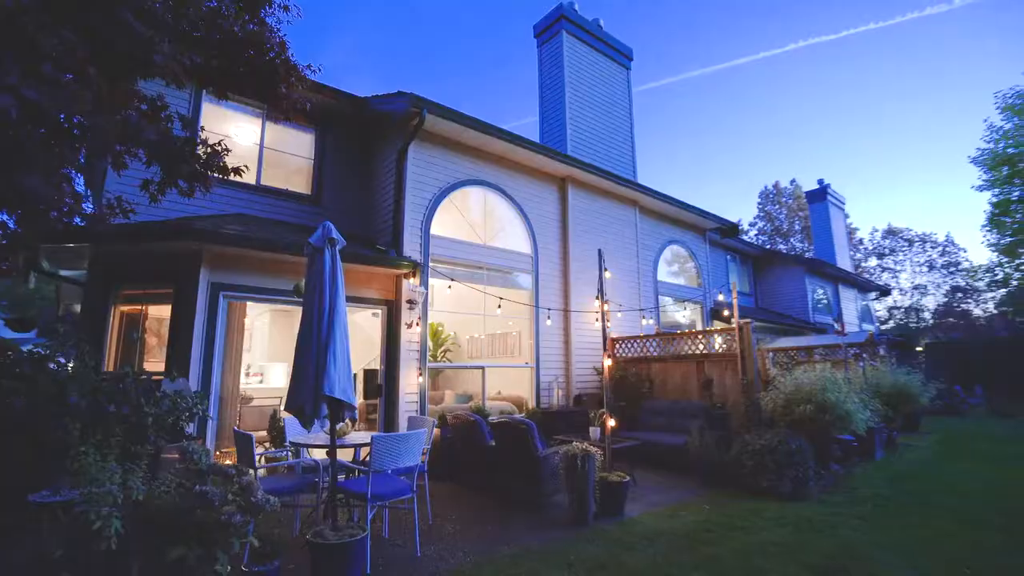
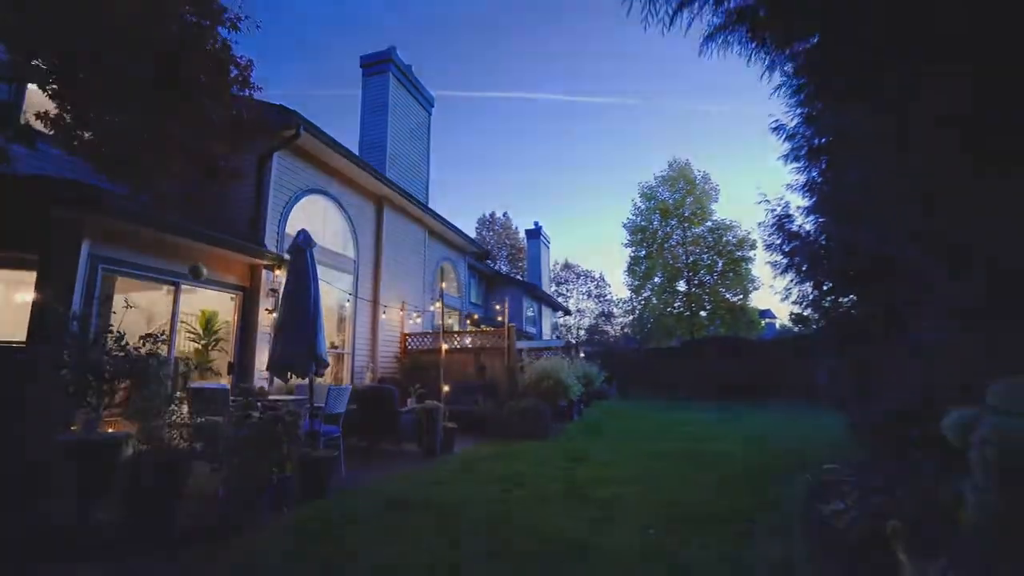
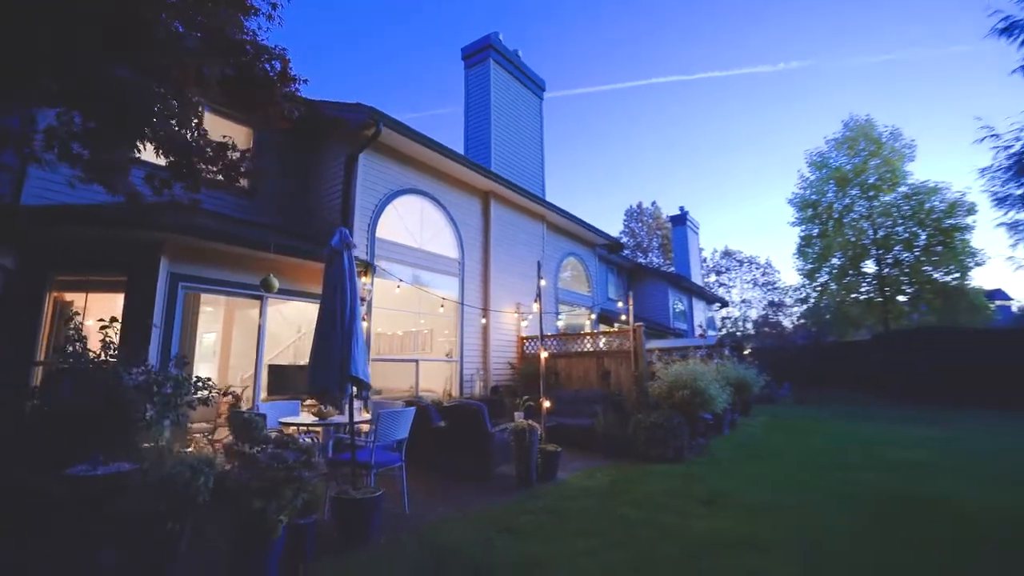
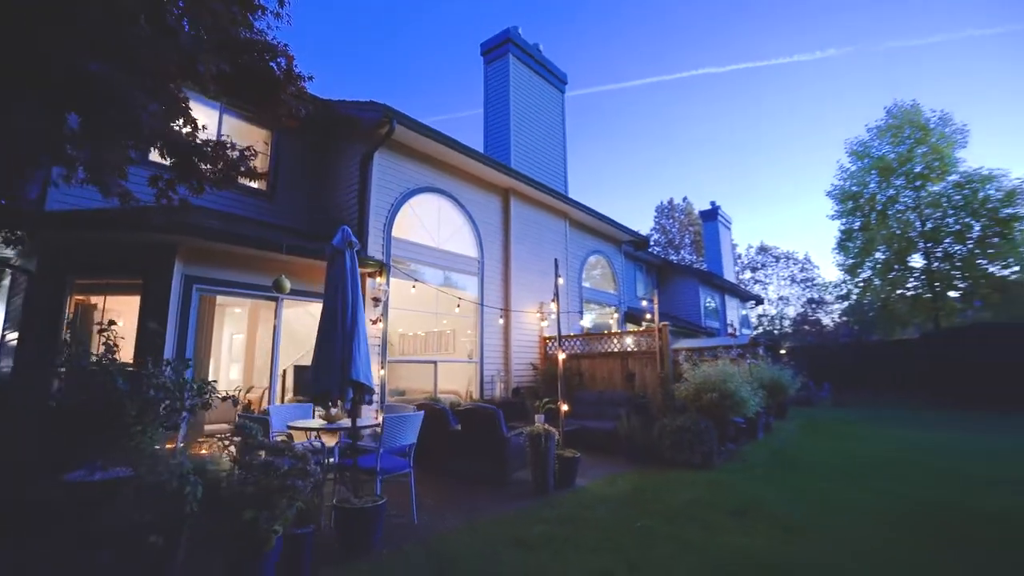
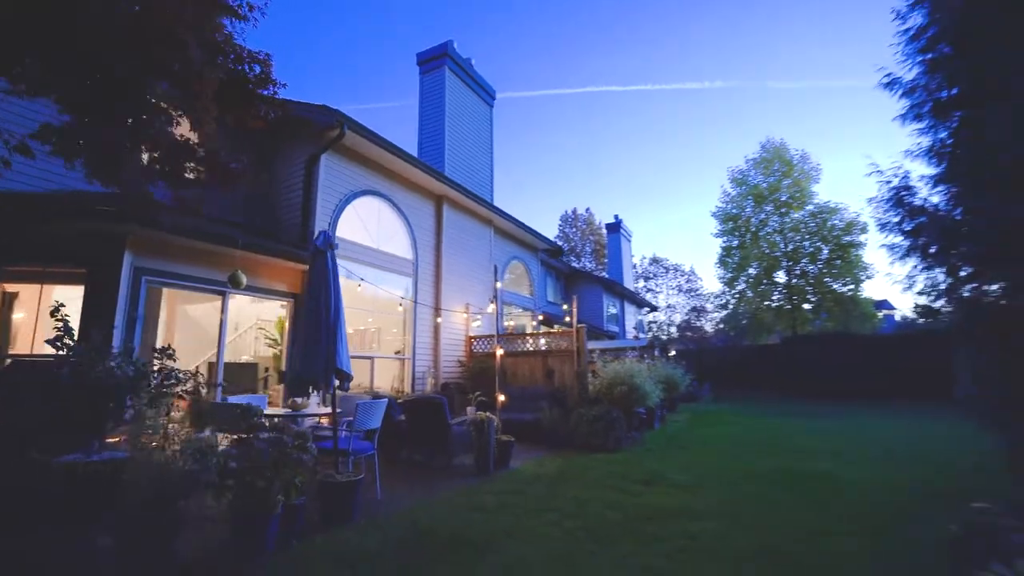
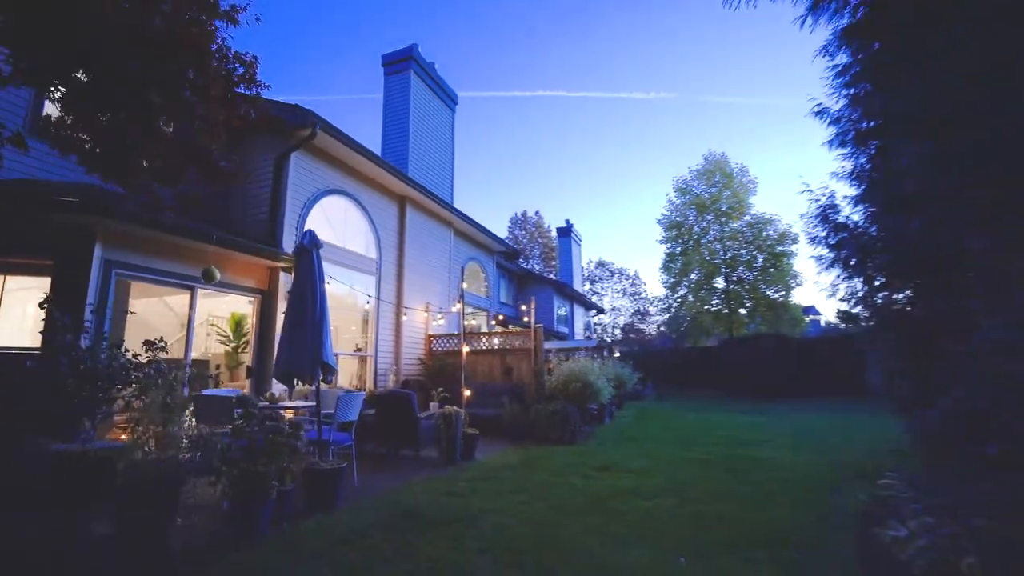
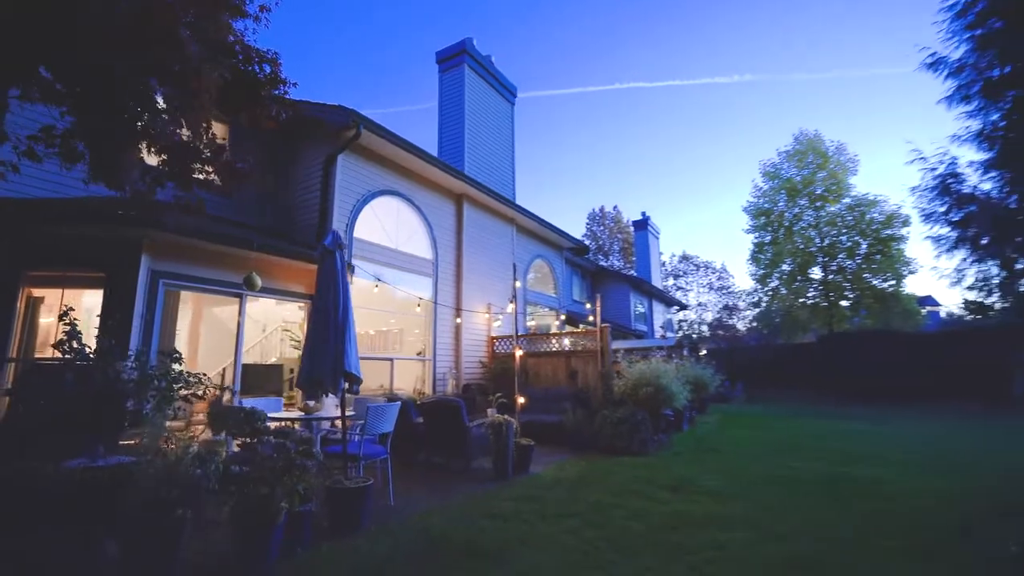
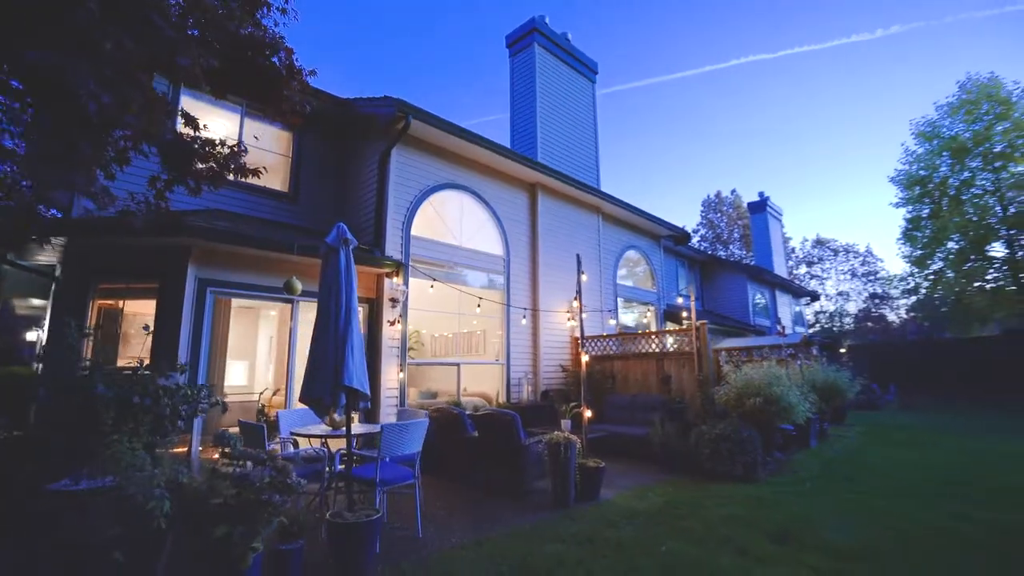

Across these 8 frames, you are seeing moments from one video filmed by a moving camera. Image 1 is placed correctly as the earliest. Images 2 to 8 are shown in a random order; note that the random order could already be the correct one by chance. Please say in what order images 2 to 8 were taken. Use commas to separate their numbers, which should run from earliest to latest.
8, 4, 3, 7, 5, 6, 2
